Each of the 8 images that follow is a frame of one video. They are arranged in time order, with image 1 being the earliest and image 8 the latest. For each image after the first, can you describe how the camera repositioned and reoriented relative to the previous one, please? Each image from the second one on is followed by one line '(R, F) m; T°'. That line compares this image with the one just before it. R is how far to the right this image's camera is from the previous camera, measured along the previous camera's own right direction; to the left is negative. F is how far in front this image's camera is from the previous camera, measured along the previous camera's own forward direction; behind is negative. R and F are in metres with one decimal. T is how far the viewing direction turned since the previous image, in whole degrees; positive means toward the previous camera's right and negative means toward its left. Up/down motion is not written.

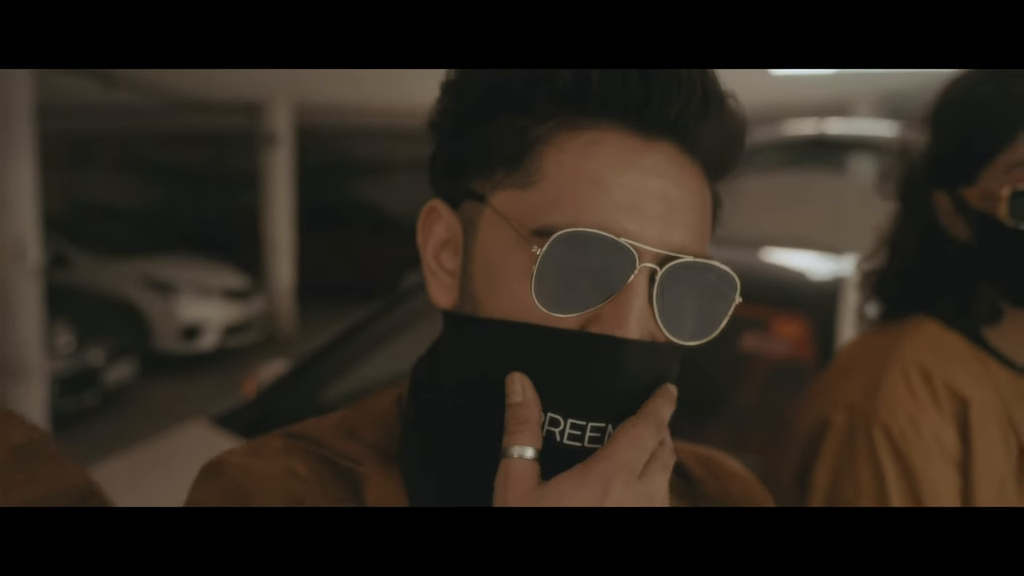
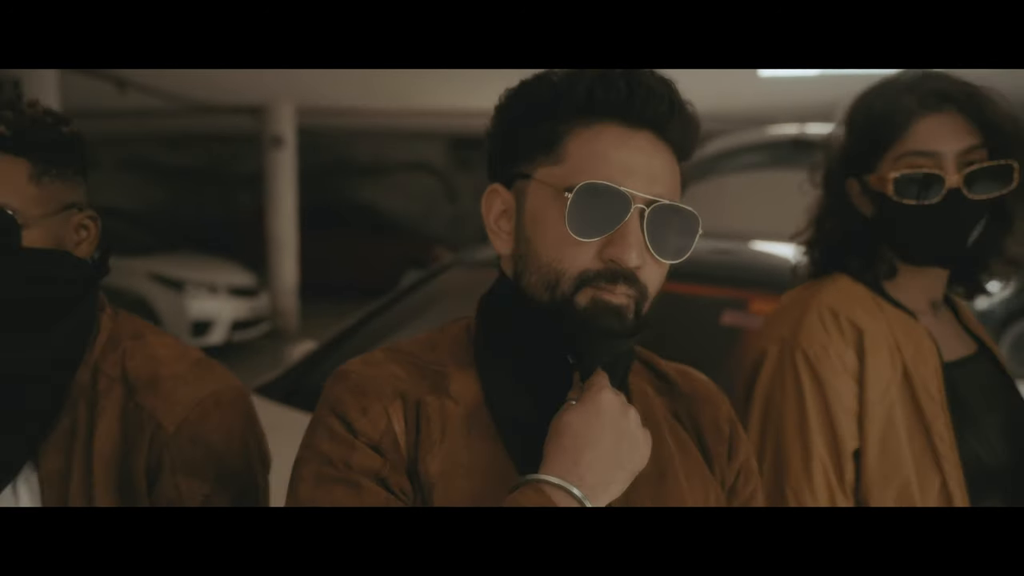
(-0.3, -0.2) m; +11°
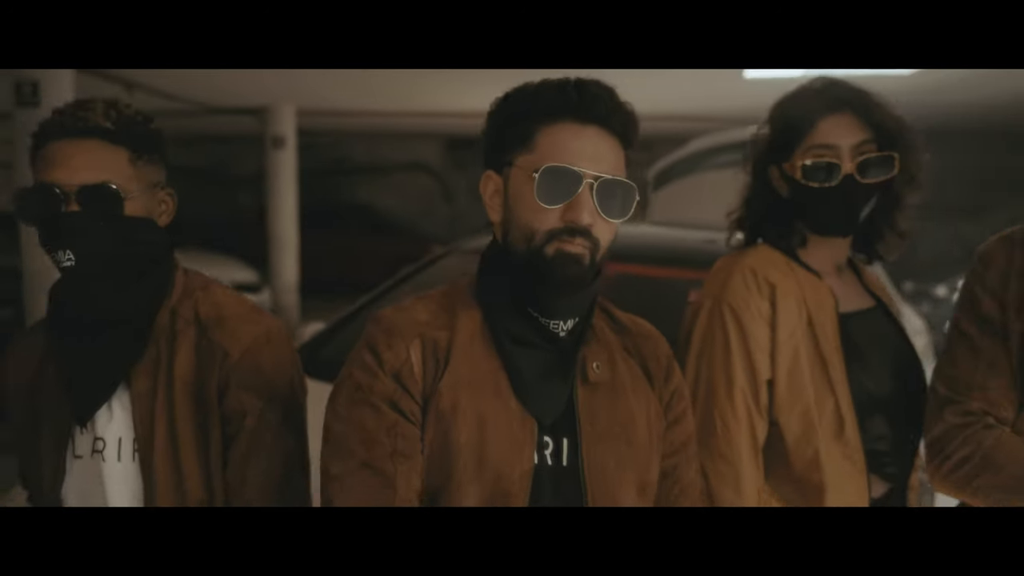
(0.0, -0.3) m; 0°
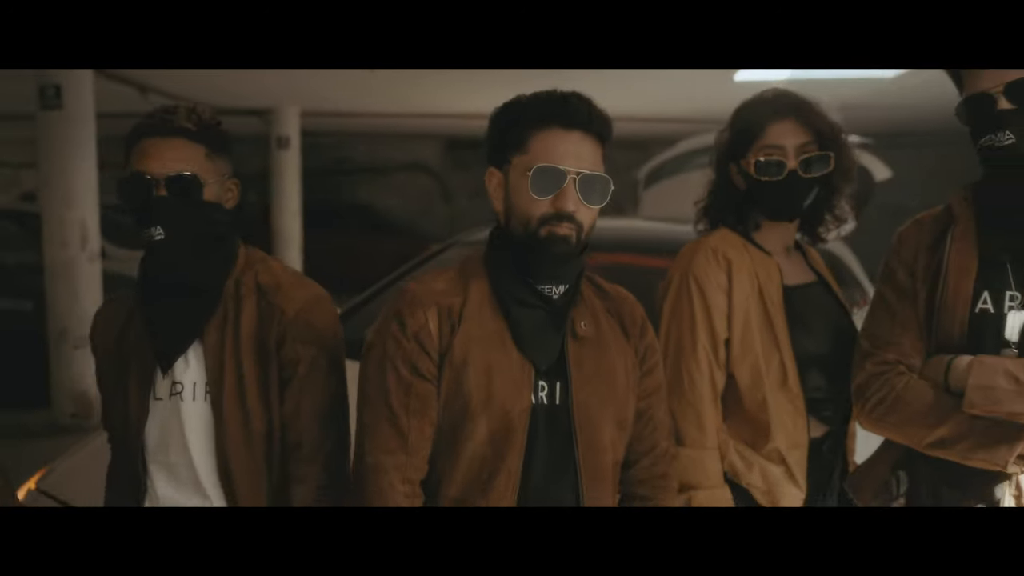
(0.0, -0.3) m; 0°
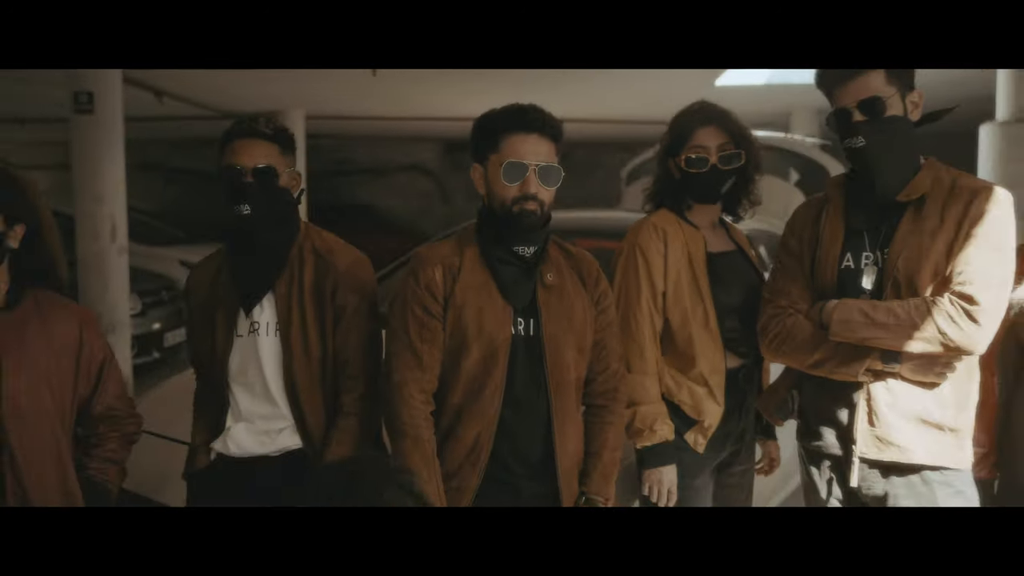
(0.0, -0.6) m; 0°
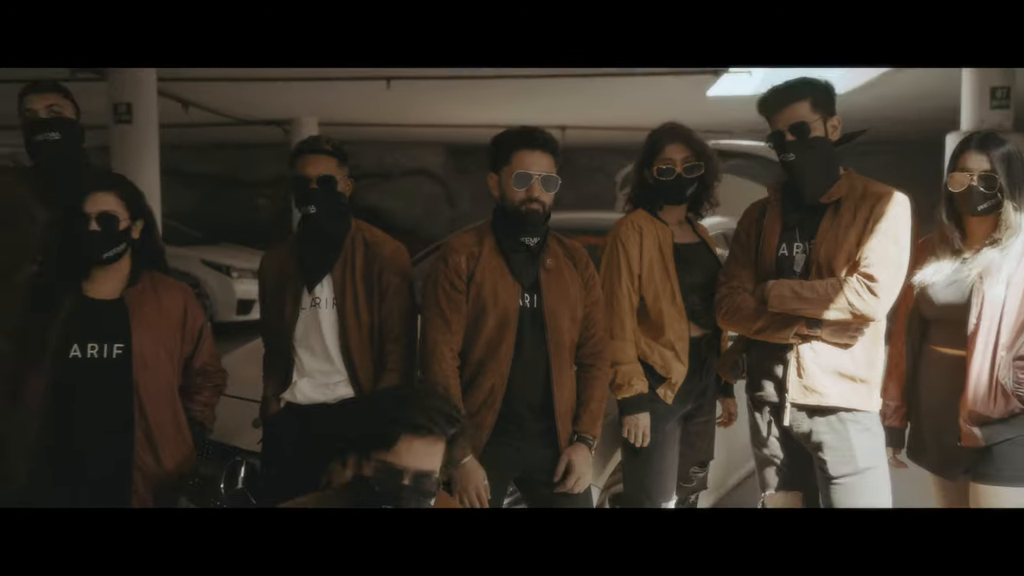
(0.0, -0.7) m; 0°
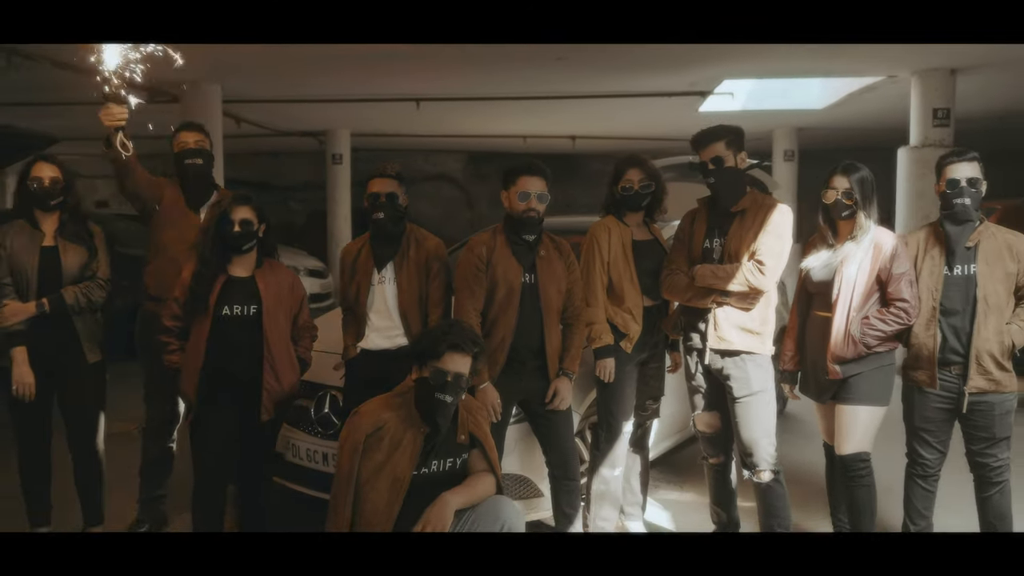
(+0.1, -1.4) m; -1°
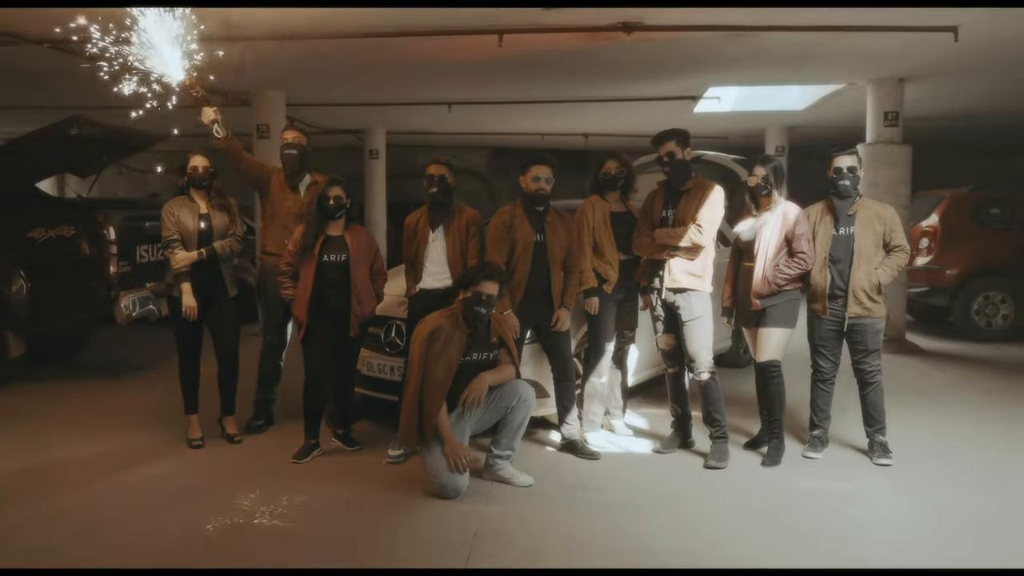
(0.0, -1.7) m; -1°
